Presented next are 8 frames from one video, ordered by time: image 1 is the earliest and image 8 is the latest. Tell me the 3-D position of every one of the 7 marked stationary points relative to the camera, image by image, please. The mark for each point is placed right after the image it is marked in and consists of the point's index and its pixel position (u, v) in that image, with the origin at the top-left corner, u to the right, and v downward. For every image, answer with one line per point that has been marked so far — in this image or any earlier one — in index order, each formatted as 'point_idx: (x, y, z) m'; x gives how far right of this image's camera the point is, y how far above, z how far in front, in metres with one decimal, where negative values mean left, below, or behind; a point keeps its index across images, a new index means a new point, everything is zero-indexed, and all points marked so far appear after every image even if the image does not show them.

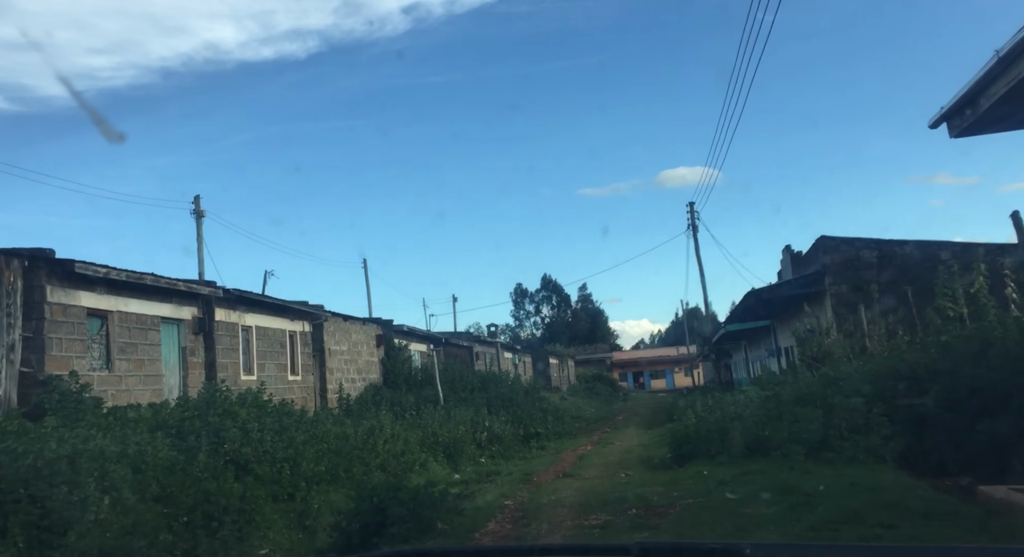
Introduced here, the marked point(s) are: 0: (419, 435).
0: (-1.6, -2.7, +14.8) m
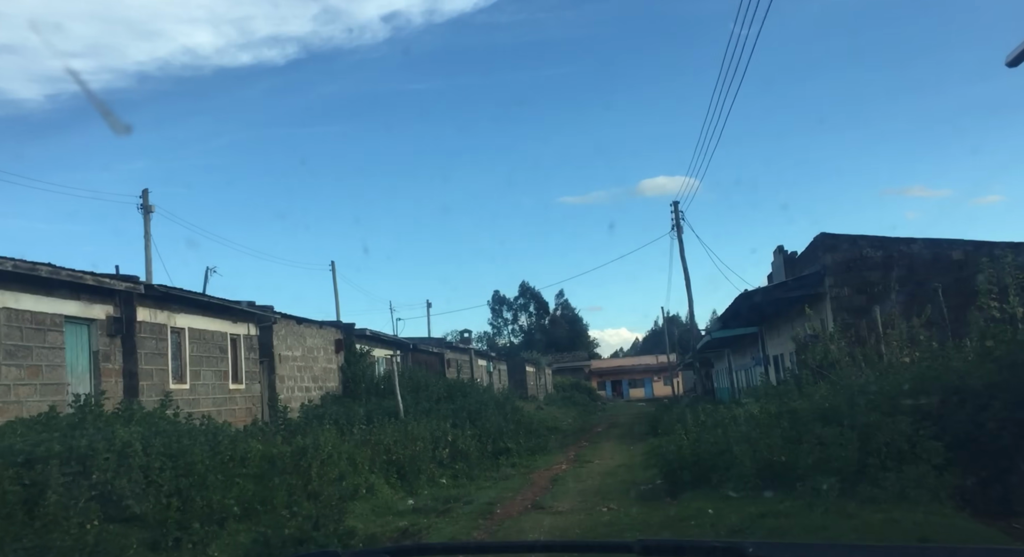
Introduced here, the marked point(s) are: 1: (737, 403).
0: (-2.2, -2.6, +12.8) m
1: (+4.1, -2.3, +15.1) m
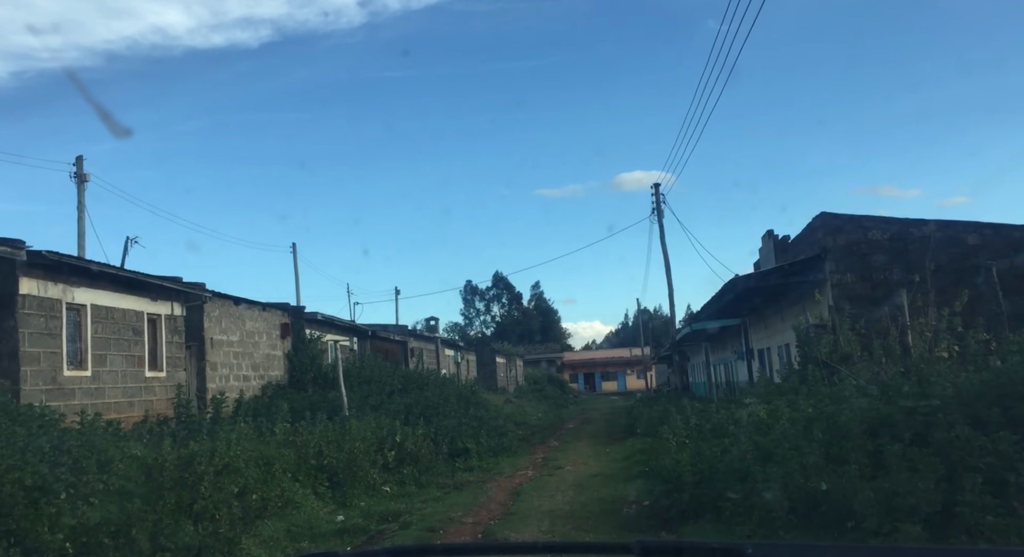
0: (-2.8, -2.2, +10.6) m
1: (+3.4, -2.0, +13.0) m
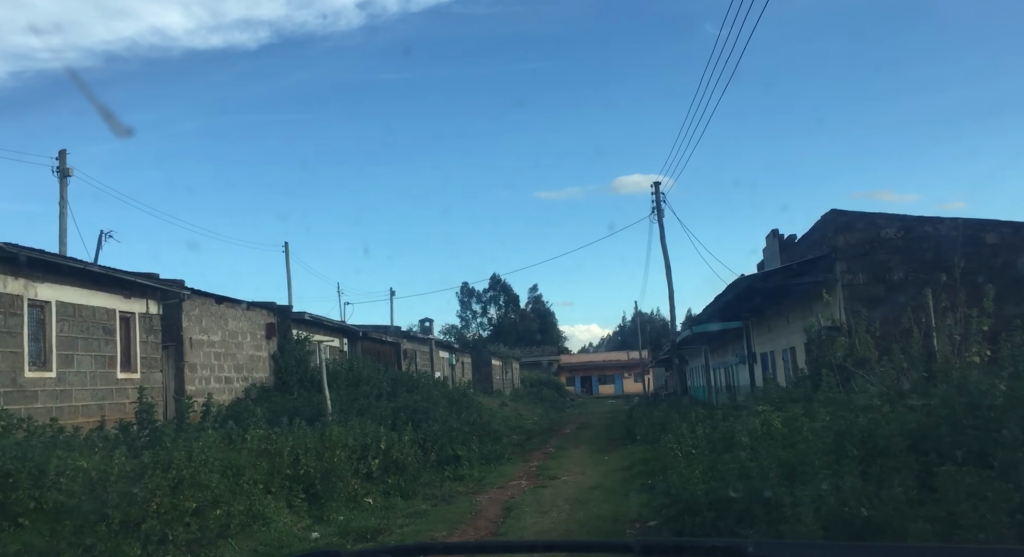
0: (-2.9, -2.1, +9.8) m
1: (+3.3, -1.9, +12.2) m
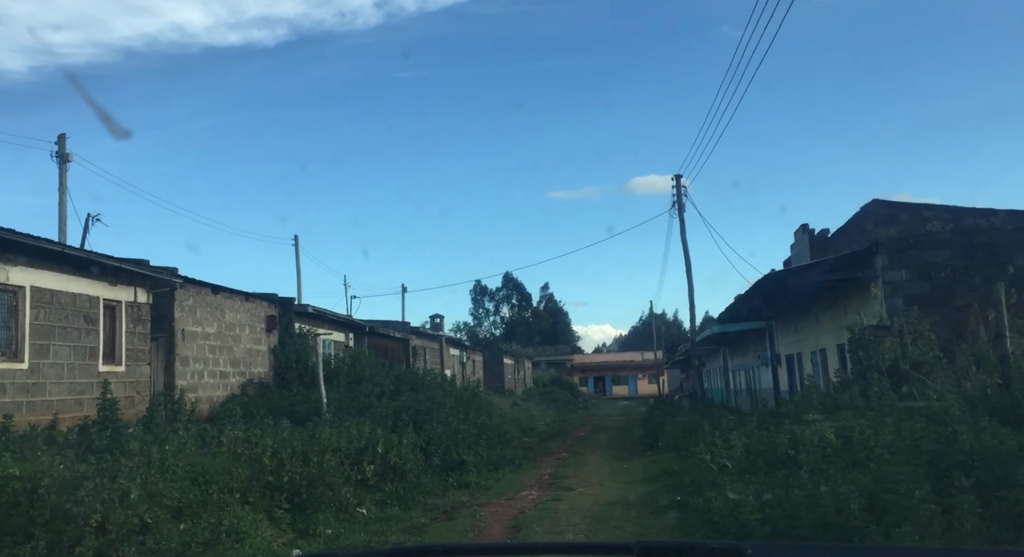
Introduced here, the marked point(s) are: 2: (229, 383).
0: (-2.8, -2.0, +8.7) m
1: (+3.5, -1.8, +11.1) m
2: (-5.9, -2.2, +17.6) m
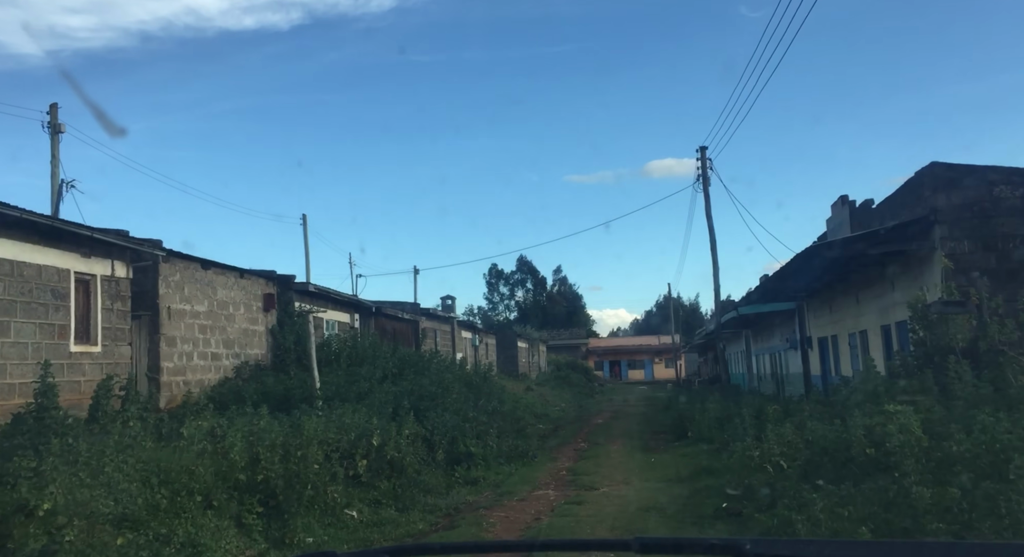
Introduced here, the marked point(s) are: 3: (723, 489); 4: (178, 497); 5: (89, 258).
0: (-2.6, -1.6, +7.4) m
1: (+3.6, -1.5, +9.6) m
2: (-5.6, -1.7, +16.3) m
3: (+2.1, -2.1, +8.5) m
4: (-2.6, -1.7, +6.7) m
5: (-6.4, +0.3, +12.6) m
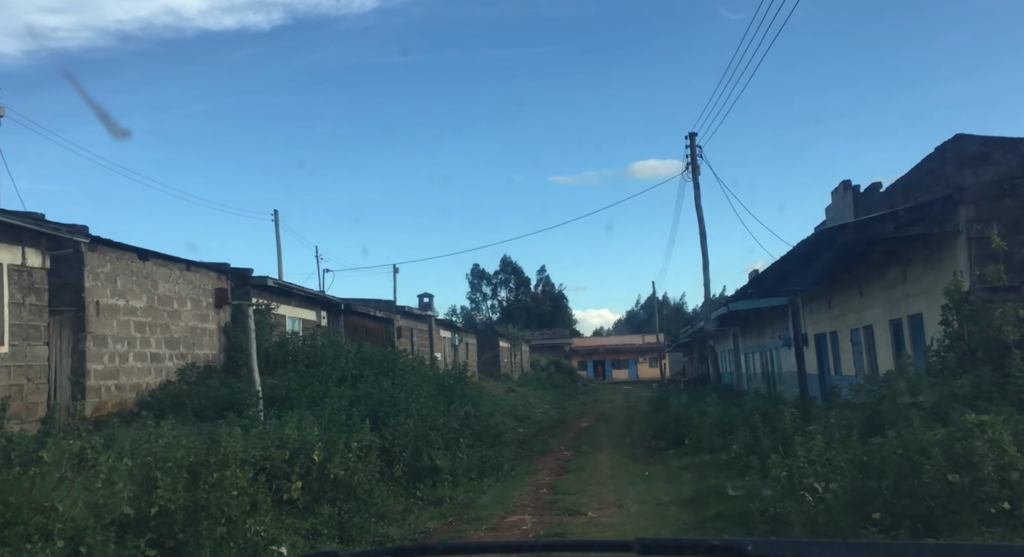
0: (-2.9, -1.5, +5.7) m
1: (+3.3, -1.3, +8.1) m
2: (-6.1, -1.5, +14.6) m
3: (+1.8, -1.9, +6.9) m
4: (-2.9, -1.6, +5.1) m
5: (-6.7, +0.4, +10.8) m
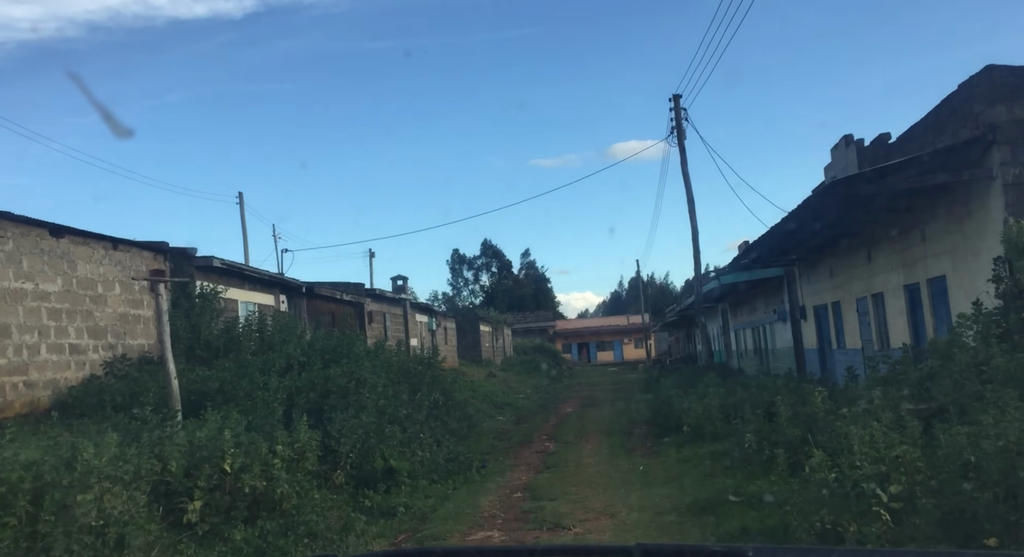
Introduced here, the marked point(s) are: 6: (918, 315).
0: (-3.1, -1.2, +4.0) m
1: (+3.0, -0.9, +6.5) m
2: (-6.5, -1.2, +12.8) m
3: (+1.5, -1.5, +5.3) m
4: (-3.1, -1.3, +3.4) m
5: (-7.1, +0.7, +9.0) m
6: (+6.5, -0.6, +13.4) m
